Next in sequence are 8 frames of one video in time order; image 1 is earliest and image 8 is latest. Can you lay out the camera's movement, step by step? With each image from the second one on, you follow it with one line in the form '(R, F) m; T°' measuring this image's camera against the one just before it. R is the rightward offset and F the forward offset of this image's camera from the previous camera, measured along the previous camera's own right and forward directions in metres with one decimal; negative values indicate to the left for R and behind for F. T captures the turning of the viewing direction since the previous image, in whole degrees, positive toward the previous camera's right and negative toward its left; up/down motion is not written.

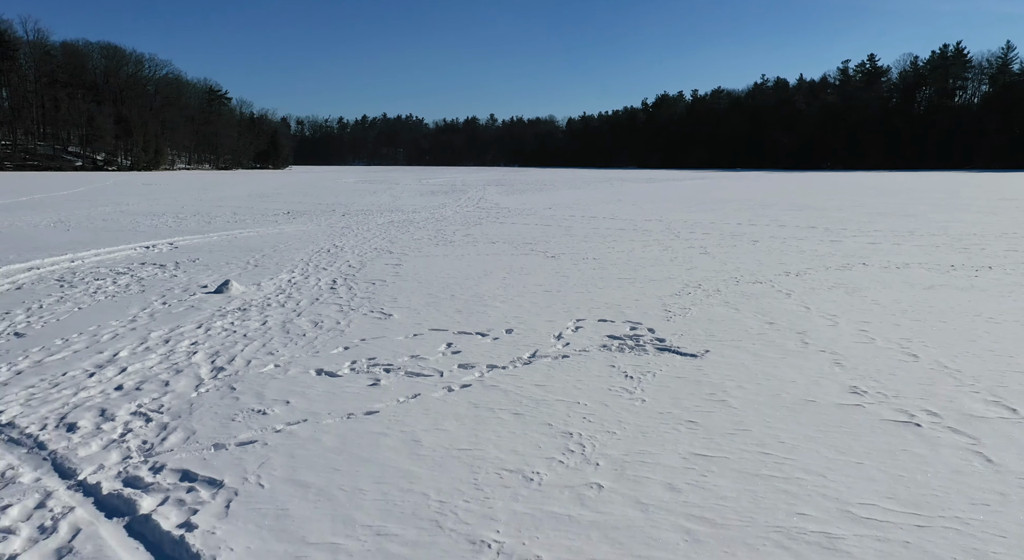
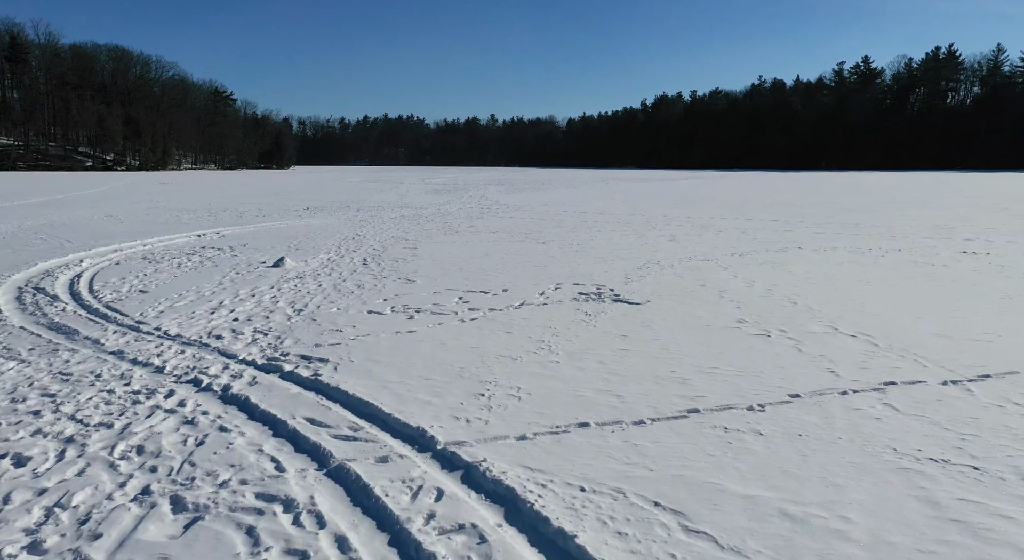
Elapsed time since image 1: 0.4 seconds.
(+0.1, -2.0) m; 0°
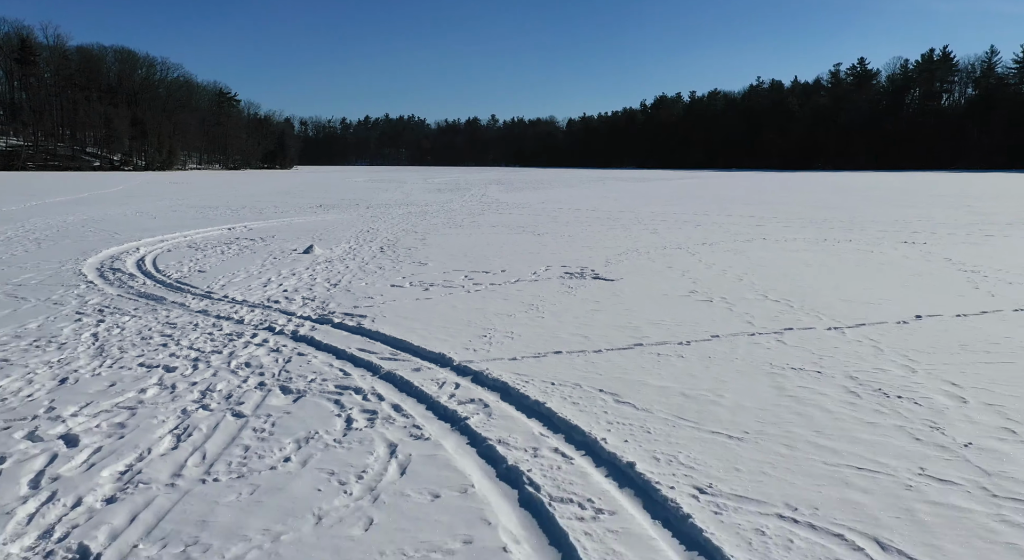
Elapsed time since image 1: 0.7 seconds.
(0.0, -1.5) m; 0°
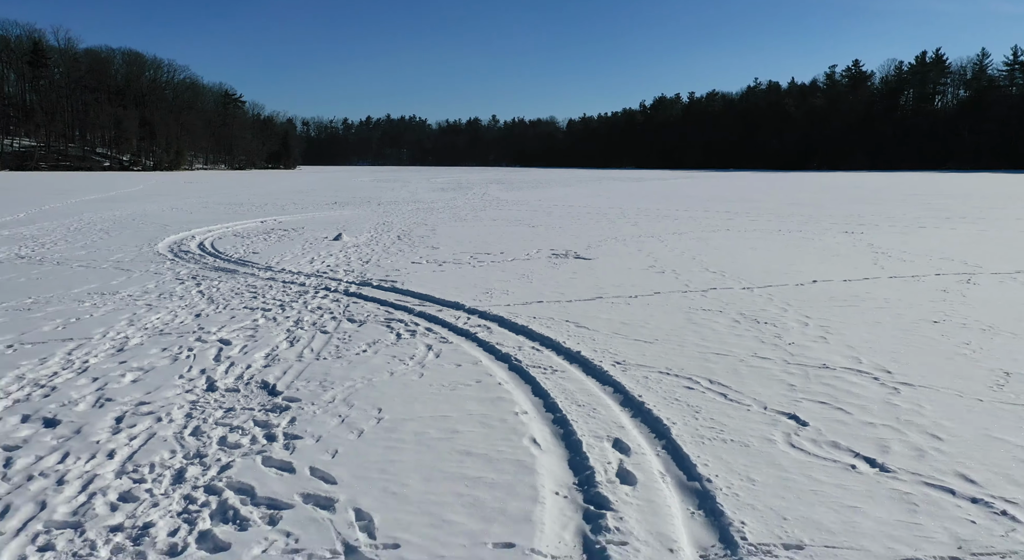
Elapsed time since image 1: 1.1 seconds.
(+0.1, -2.1) m; 0°
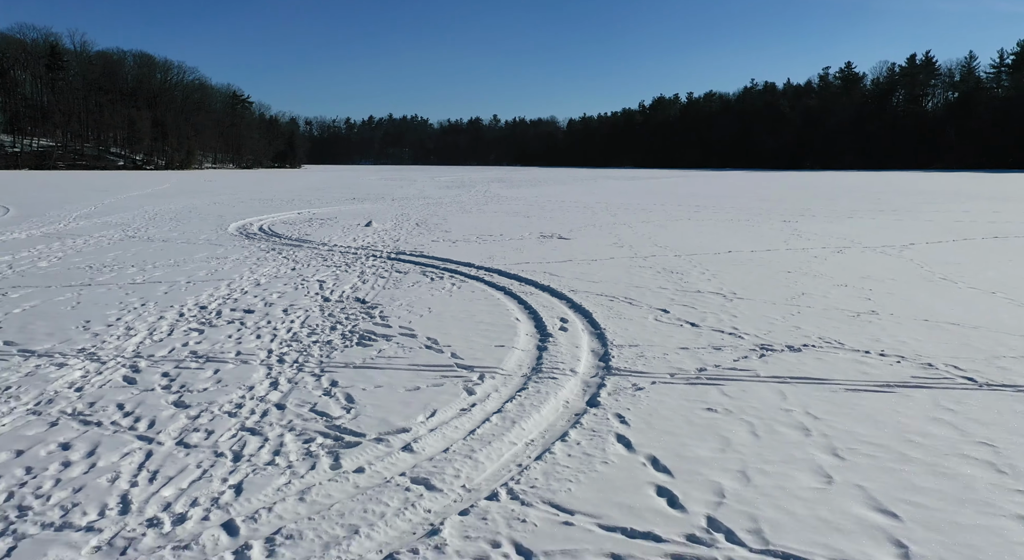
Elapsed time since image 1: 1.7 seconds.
(+0.1, -3.1) m; 0°
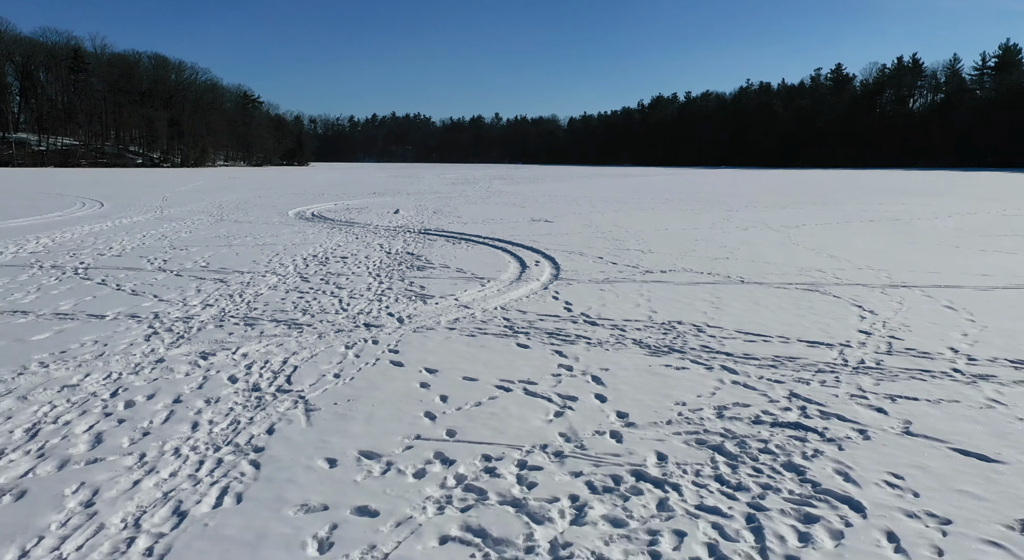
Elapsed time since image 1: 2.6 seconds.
(+0.1, -4.4) m; 0°
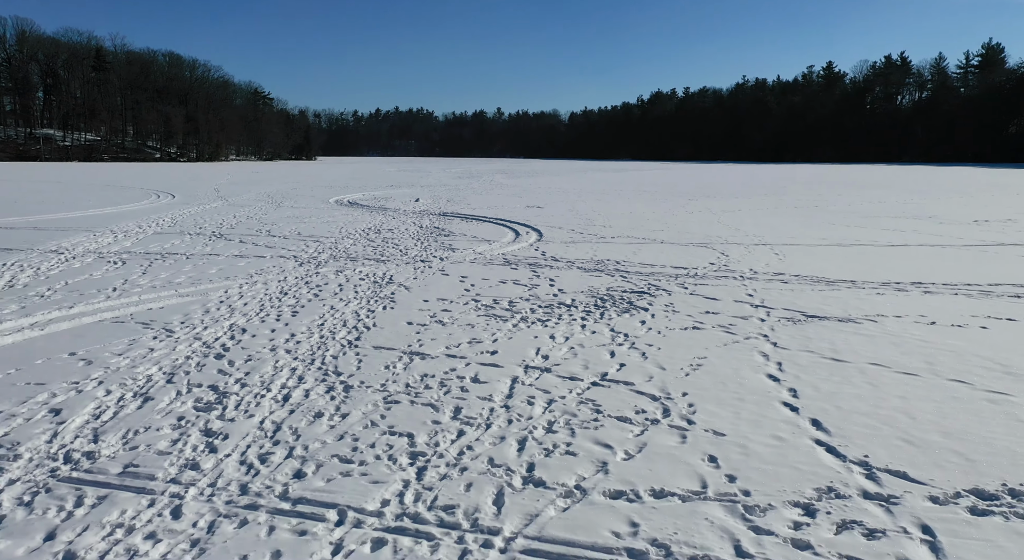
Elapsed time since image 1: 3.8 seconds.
(+0.1, -4.6) m; 0°
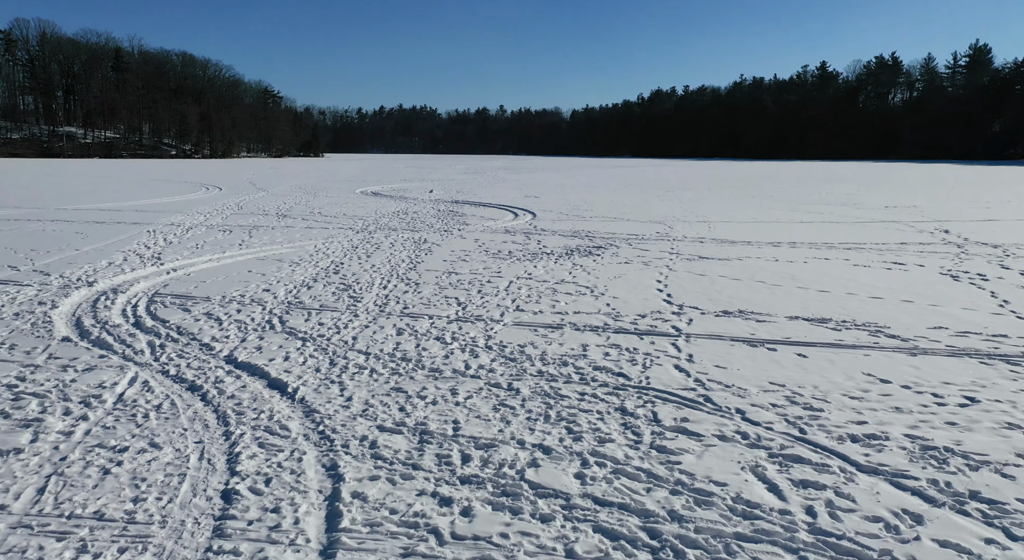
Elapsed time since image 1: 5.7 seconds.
(+0.1, -4.0) m; 0°
